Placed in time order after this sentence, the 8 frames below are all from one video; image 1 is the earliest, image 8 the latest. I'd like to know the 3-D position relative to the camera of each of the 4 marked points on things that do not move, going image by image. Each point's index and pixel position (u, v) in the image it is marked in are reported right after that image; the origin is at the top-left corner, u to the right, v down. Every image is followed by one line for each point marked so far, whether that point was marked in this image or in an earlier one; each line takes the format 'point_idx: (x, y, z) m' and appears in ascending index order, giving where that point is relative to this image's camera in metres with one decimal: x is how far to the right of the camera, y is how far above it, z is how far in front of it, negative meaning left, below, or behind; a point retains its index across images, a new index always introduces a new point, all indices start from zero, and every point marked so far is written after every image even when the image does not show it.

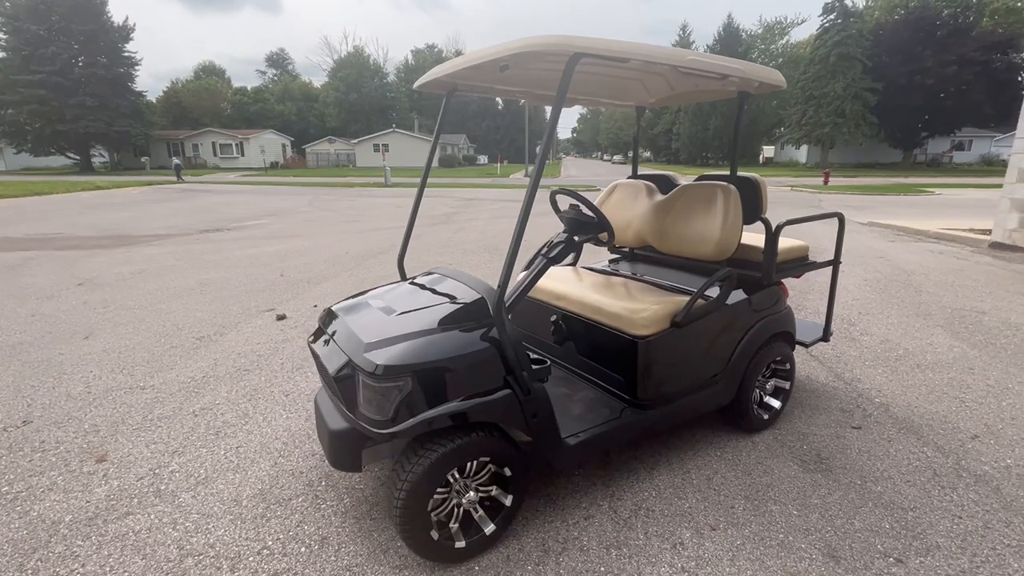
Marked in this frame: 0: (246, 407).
0: (-1.6, -0.7, +3.1) m
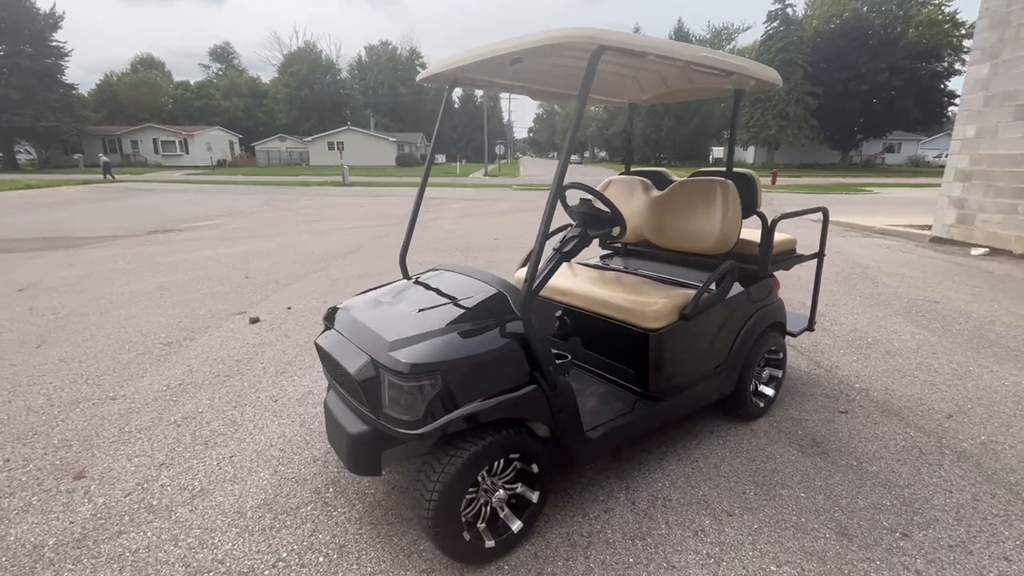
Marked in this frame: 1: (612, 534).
0: (-1.6, -0.7, +2.9) m
1: (+0.4, -1.0, +2.0) m
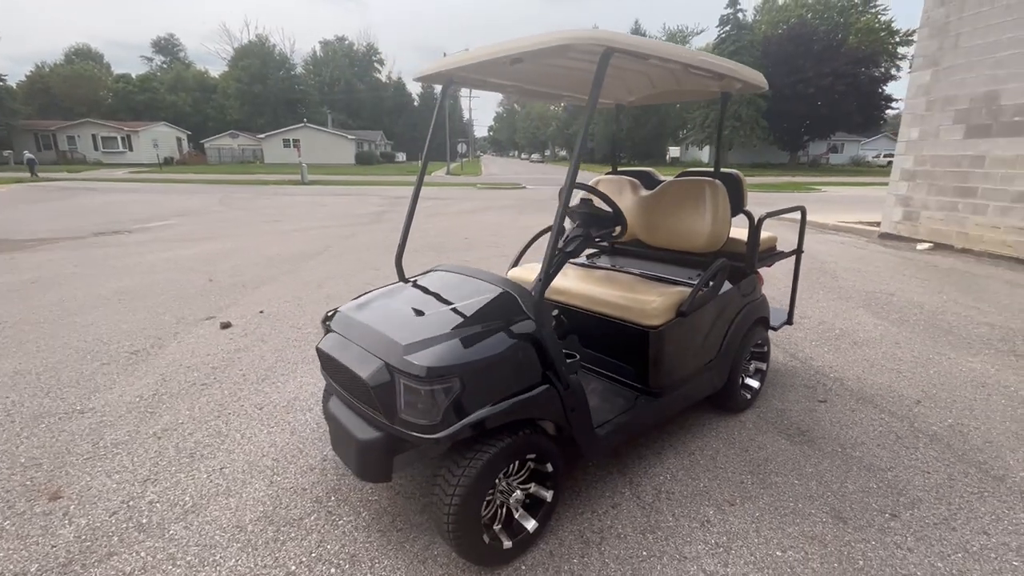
0: (-1.7, -0.8, +2.8) m
1: (+0.4, -1.0, +2.0) m
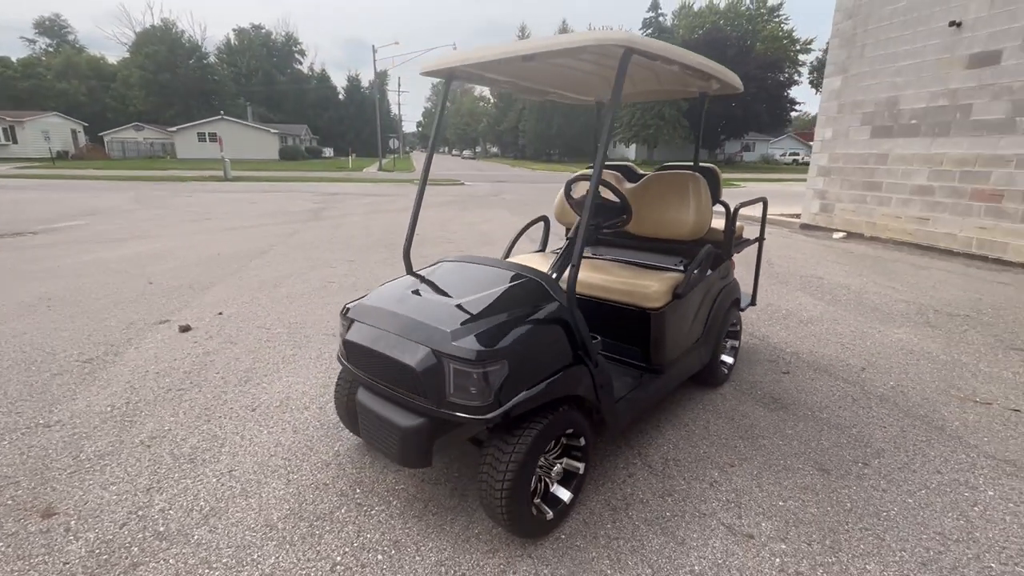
0: (-1.6, -0.8, +2.7) m
1: (+0.6, -0.9, +2.2) m
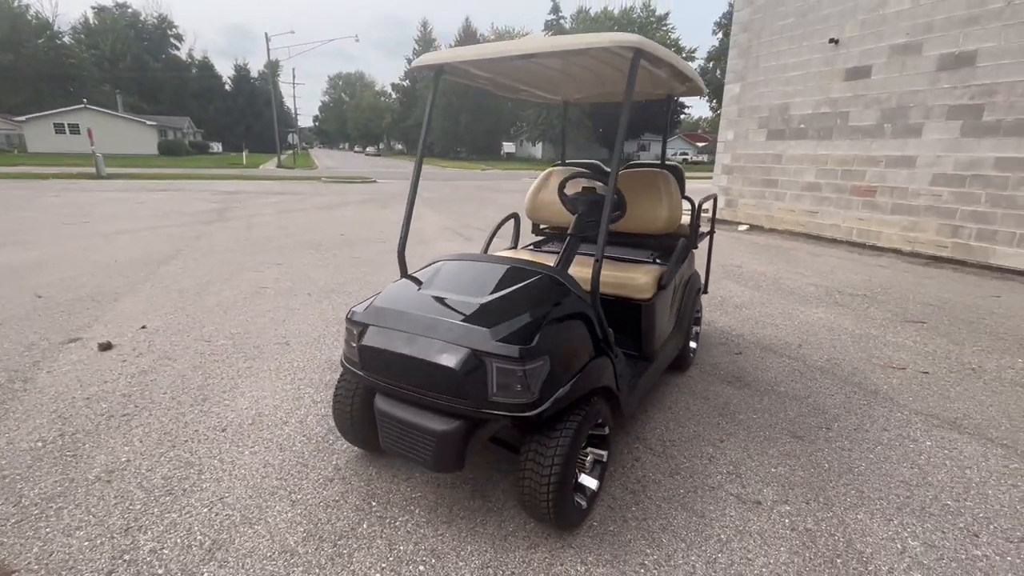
0: (-1.6, -0.8, +2.4) m
1: (+0.6, -0.9, +2.3) m
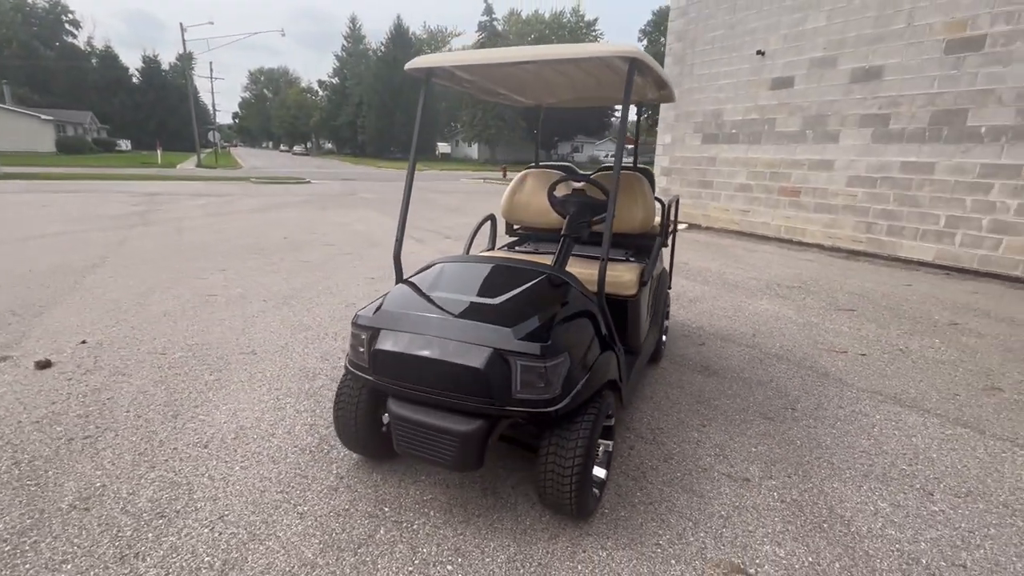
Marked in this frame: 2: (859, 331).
0: (-1.6, -0.8, +2.3) m
1: (+0.7, -0.8, +2.4) m
2: (+3.0, -0.4, +4.4) m
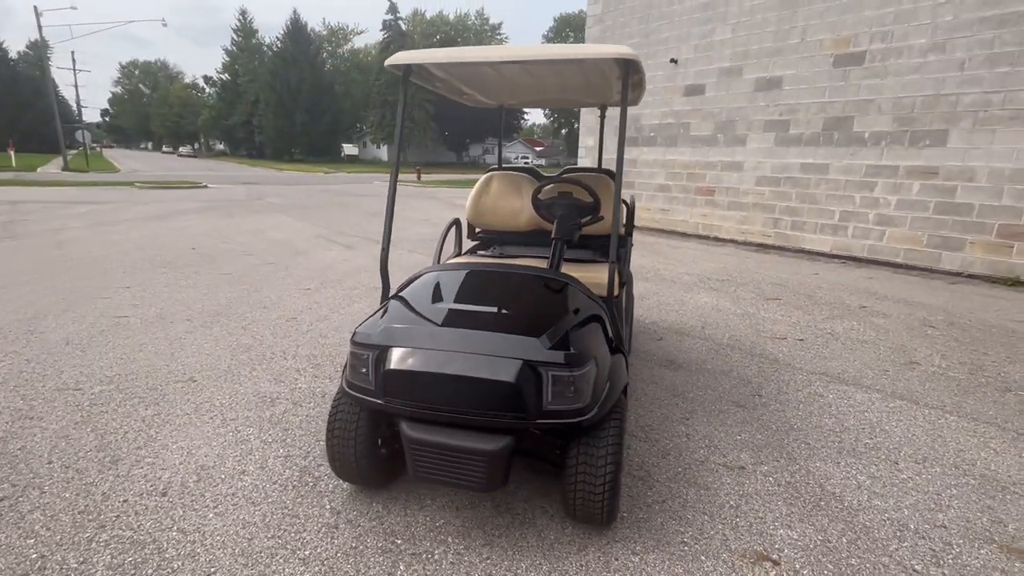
0: (-1.5, -0.9, +1.9) m
1: (+0.7, -0.8, +2.5) m
2: (+2.7, -0.3, +4.8) m
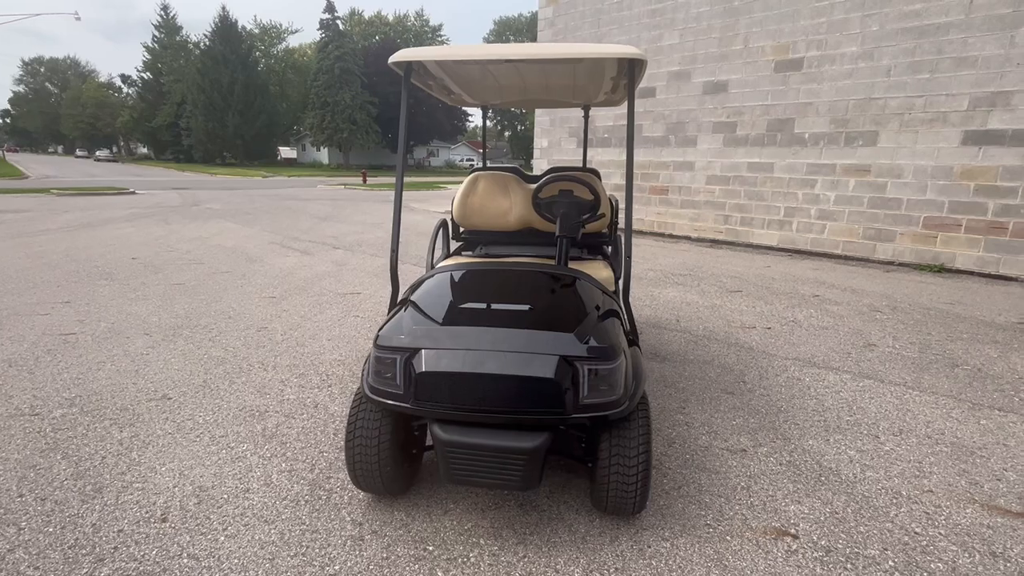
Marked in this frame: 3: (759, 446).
0: (-1.4, -1.0, +1.8) m
1: (+0.7, -0.8, +2.5) m
2: (+2.4, -0.2, +5.1) m
3: (+1.3, -0.8, +2.6) m
